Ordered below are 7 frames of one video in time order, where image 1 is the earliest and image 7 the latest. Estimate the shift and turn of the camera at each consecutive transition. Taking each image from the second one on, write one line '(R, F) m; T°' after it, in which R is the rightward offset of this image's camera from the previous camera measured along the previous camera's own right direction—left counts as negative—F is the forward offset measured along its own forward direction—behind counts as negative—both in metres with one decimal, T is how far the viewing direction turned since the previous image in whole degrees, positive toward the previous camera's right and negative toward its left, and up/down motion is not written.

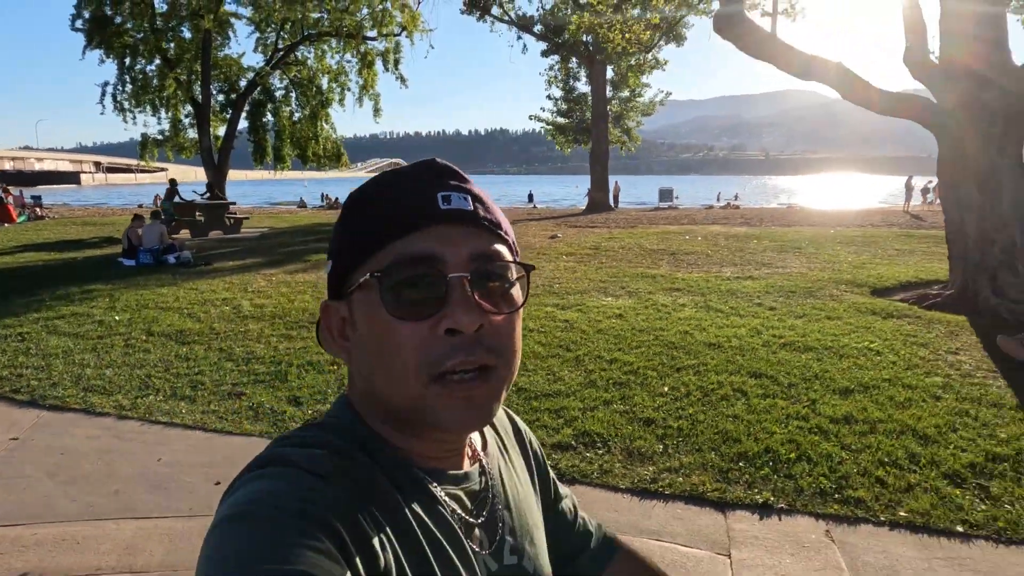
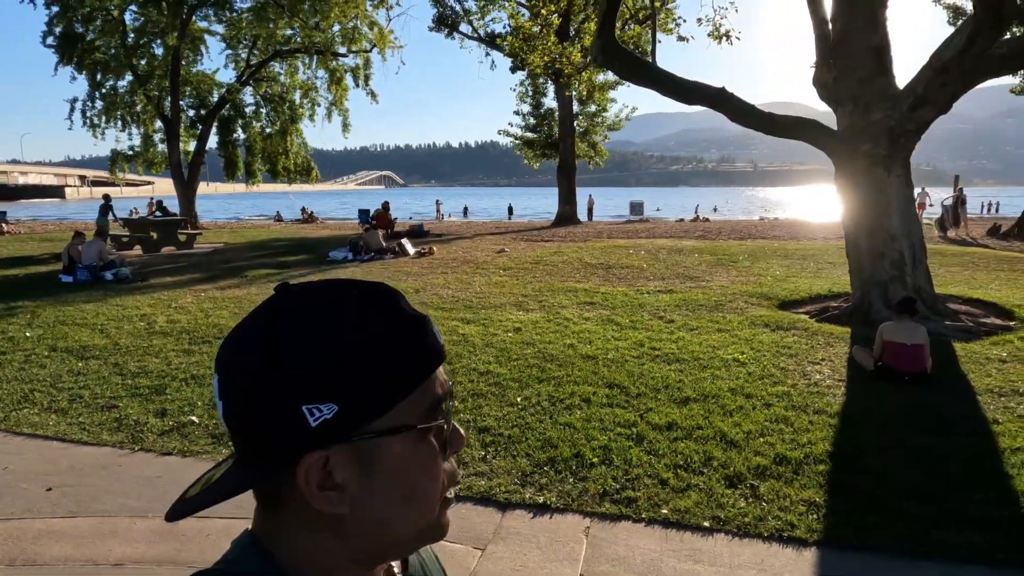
(+1.2, -0.4) m; +1°
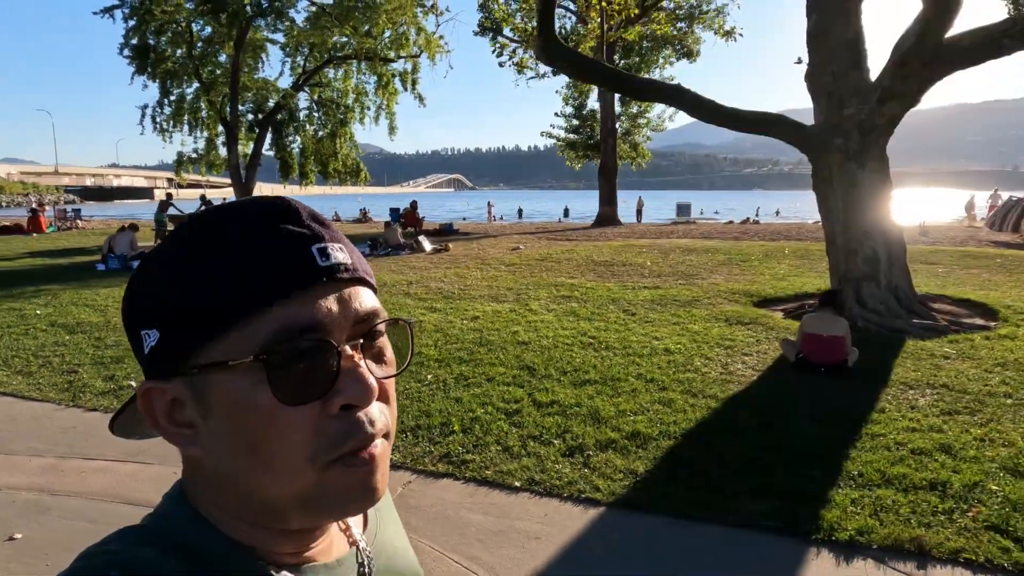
(+1.5, -0.3) m; -6°
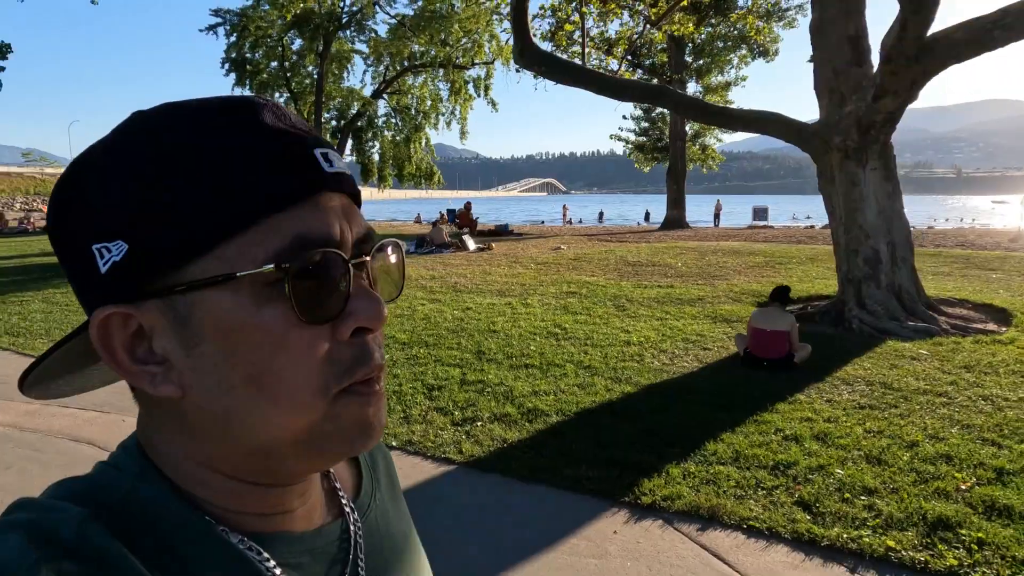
(+1.5, -0.3) m; -8°
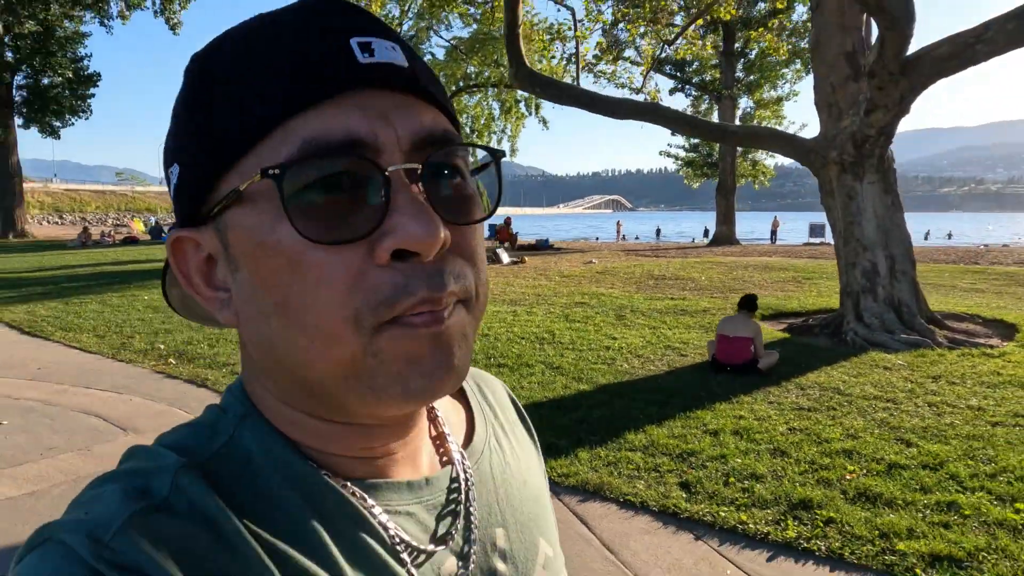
(+1.0, -0.5) m; -6°
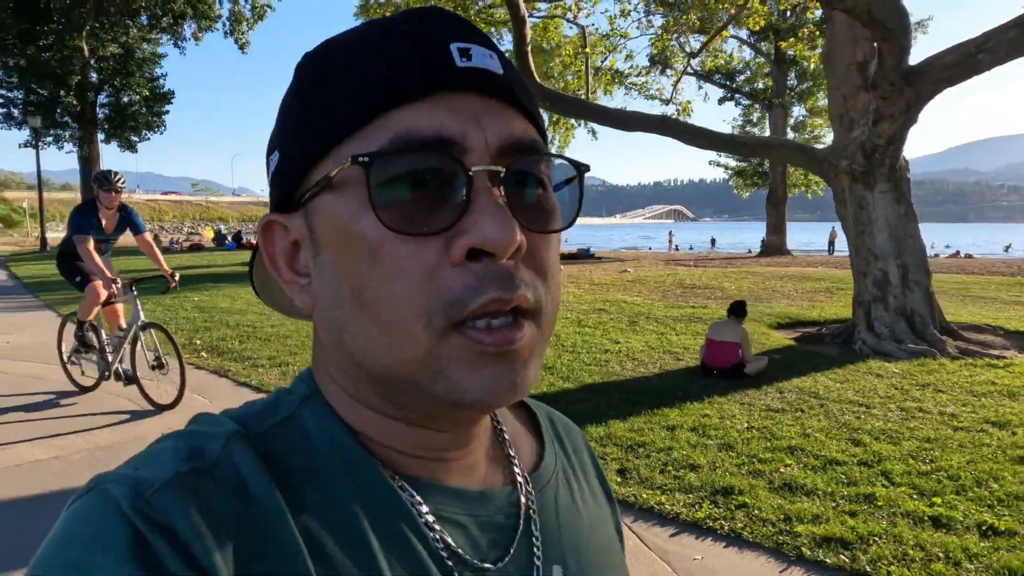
(+0.7, -0.4) m; -5°
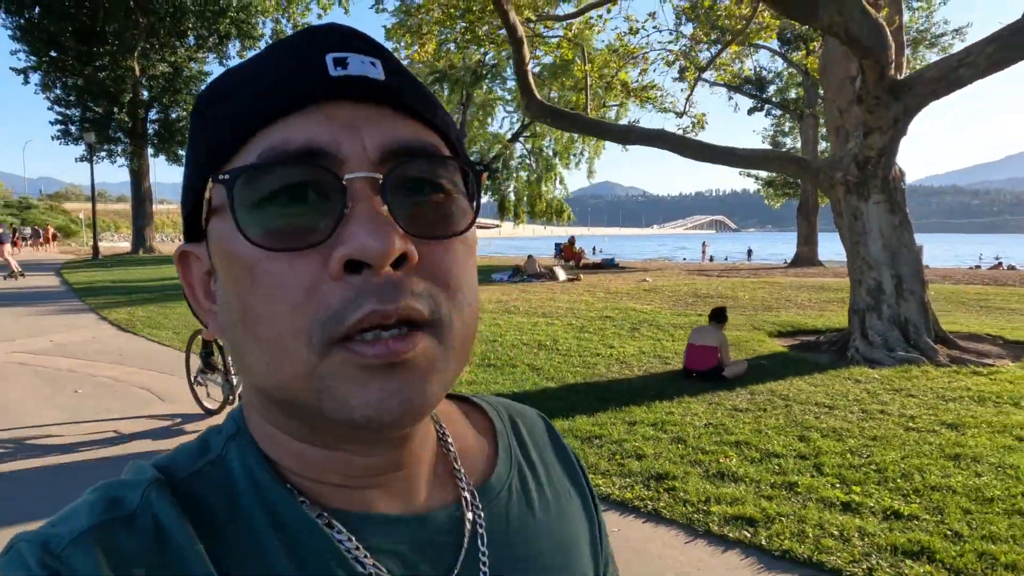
(+0.6, -0.4) m; -3°
